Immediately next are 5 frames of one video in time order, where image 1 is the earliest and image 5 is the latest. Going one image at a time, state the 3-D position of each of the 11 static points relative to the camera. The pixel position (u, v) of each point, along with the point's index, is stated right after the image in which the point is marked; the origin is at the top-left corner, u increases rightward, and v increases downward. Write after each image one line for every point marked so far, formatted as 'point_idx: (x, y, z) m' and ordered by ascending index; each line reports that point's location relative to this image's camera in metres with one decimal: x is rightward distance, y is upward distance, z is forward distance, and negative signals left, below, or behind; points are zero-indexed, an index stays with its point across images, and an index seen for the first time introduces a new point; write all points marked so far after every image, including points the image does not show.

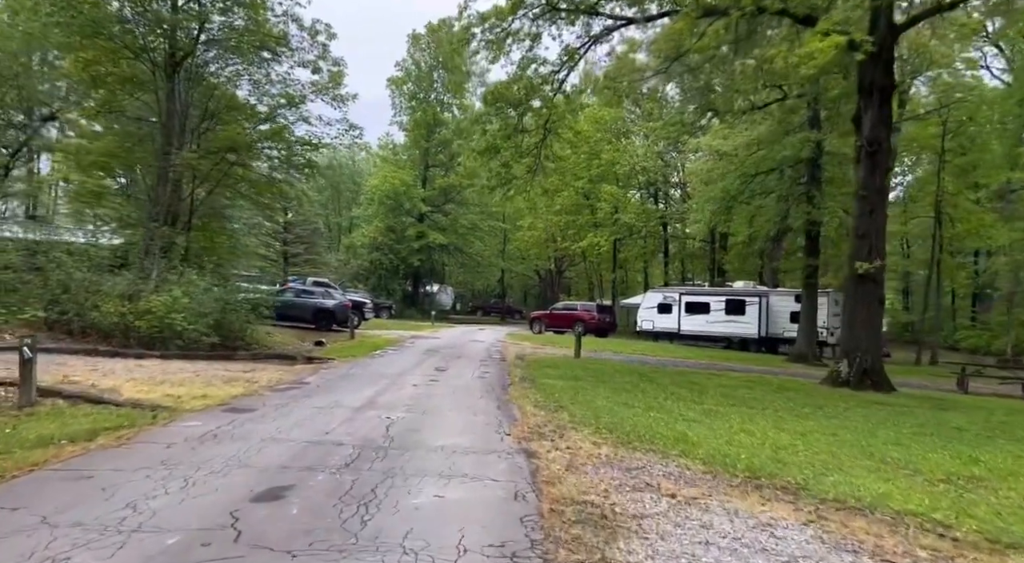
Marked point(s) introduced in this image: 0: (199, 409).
0: (-3.4, -1.4, +7.5) m
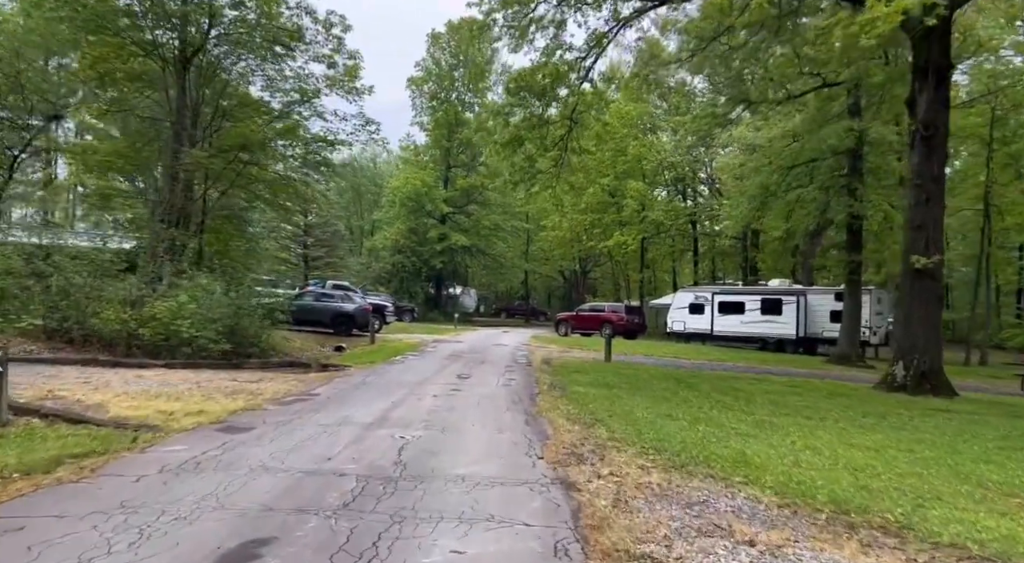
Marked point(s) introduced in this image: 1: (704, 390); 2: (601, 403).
0: (-3.1, -1.4, +6.6) m
1: (+3.4, -1.9, +12.5) m
2: (+1.2, -1.7, +9.7) m
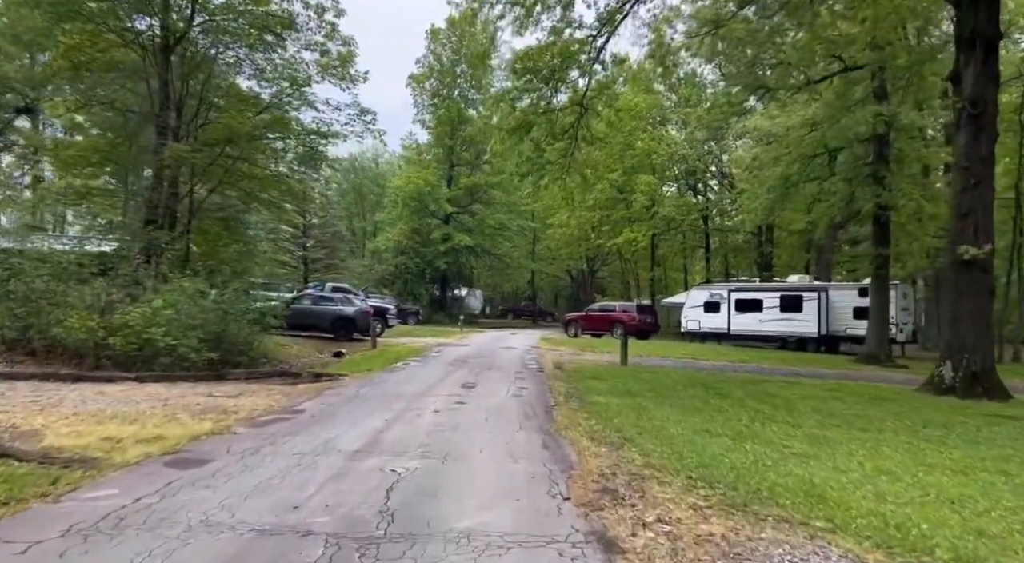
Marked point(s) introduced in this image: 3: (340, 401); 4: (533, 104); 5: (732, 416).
0: (-2.9, -1.4, +5.4) m
1: (+3.6, -1.9, +11.2) m
2: (+1.4, -1.6, +8.4) m
3: (-2.3, -1.6, +9.3) m
4: (+0.4, +3.8, +15.1) m
5: (+2.8, -1.7, +9.1) m
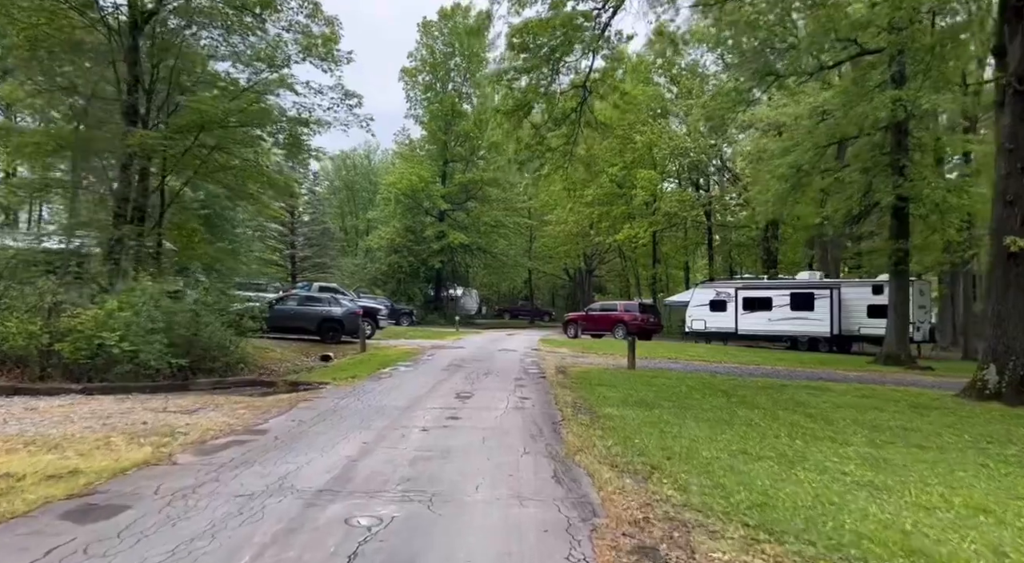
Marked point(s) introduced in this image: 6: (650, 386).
0: (-2.9, -1.4, +4.2) m
1: (+3.6, -1.8, +10.0) m
2: (+1.4, -1.6, +7.2) m
3: (-2.3, -1.5, +8.0) m
4: (+0.4, +3.9, +13.9) m
5: (+2.9, -1.7, +7.9) m
6: (+2.4, -1.8, +12.3) m
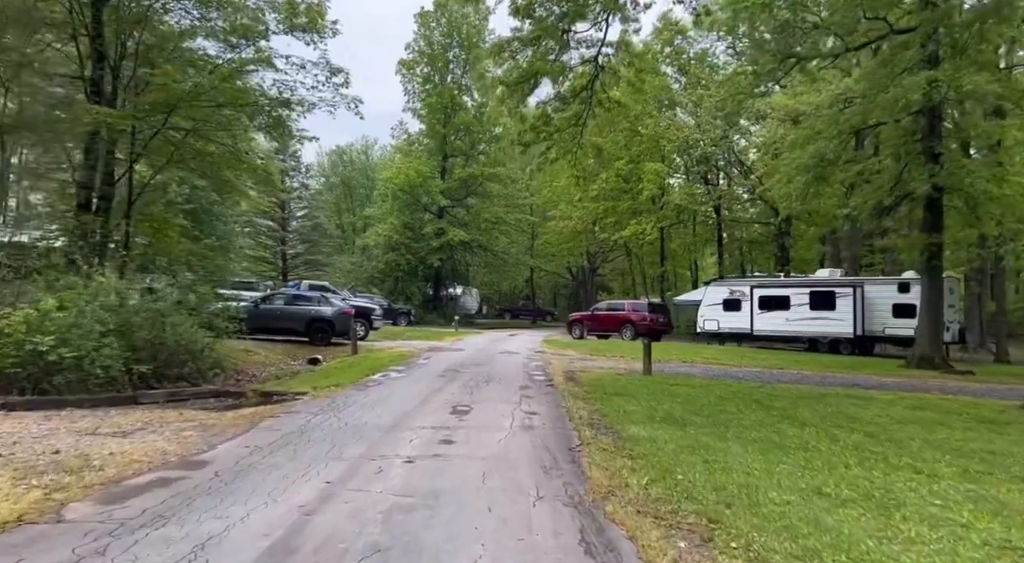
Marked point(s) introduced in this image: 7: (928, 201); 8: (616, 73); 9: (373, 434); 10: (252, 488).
0: (-2.8, -1.3, +2.7) m
1: (+3.7, -1.7, +8.5) m
2: (+1.5, -1.5, +5.7) m
3: (-2.2, -1.5, +6.5) m
4: (+0.5, +3.9, +12.4) m
5: (+2.9, -1.6, +6.4) m
6: (+2.5, -1.7, +10.8) m
7: (+11.5, +2.2, +19.3) m
8: (+1.9, +3.9, +12.8) m
9: (-1.4, -1.5, +7.0) m
10: (-1.8, -1.4, +4.9) m
